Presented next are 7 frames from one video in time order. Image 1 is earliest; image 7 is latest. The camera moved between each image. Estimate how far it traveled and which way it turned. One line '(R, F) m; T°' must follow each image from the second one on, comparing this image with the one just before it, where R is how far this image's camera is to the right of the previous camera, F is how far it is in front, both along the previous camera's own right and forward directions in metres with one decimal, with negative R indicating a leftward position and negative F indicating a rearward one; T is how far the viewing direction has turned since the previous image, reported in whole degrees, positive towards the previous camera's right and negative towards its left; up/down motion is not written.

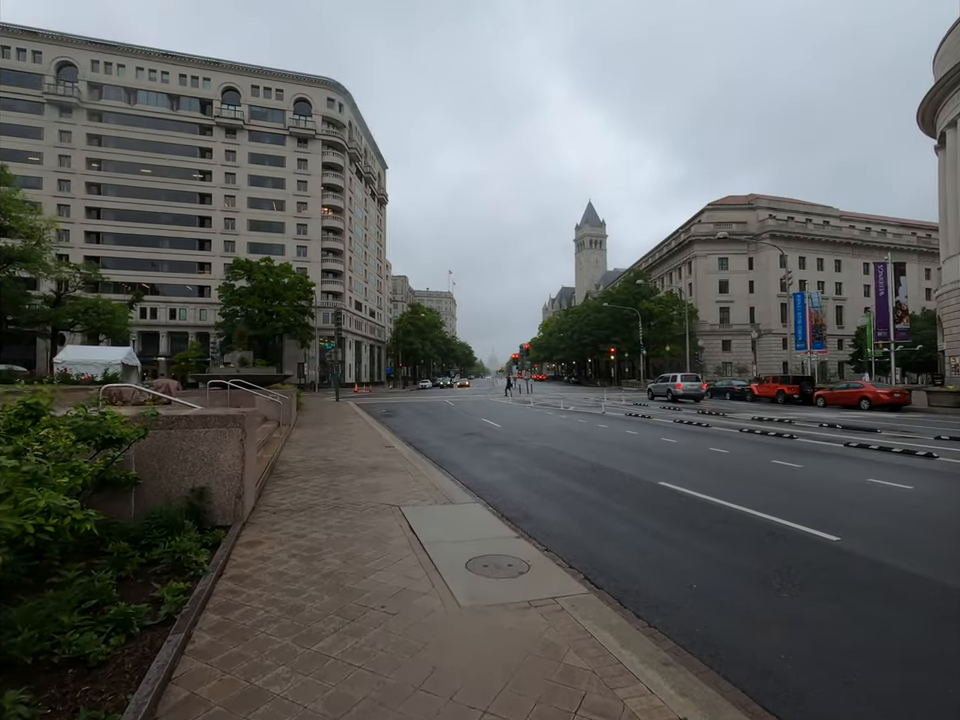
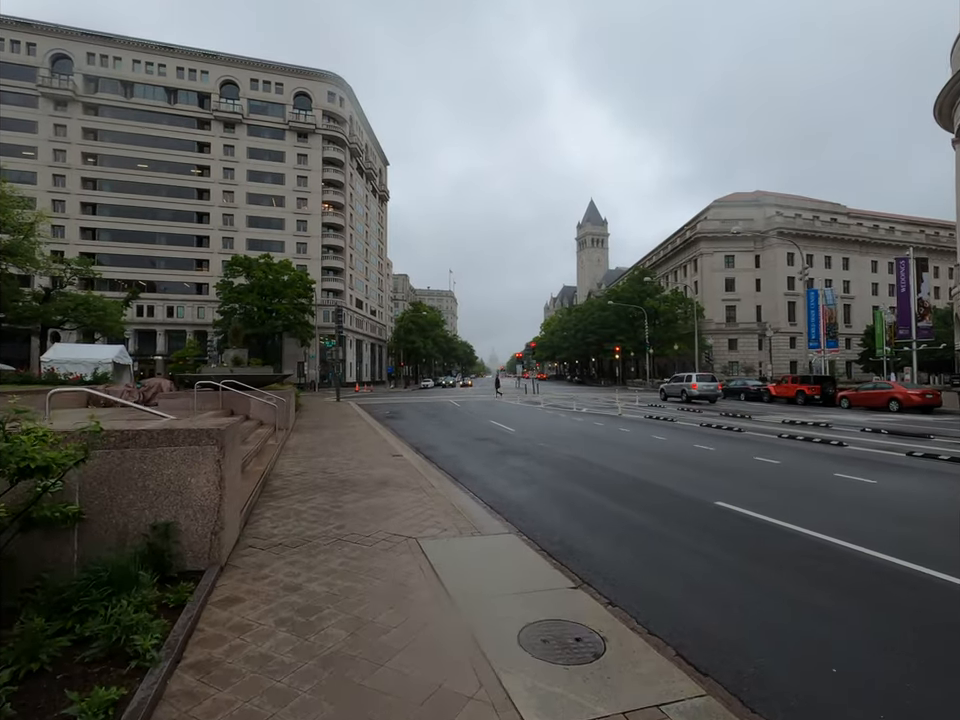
(-0.4, +1.3) m; 0°
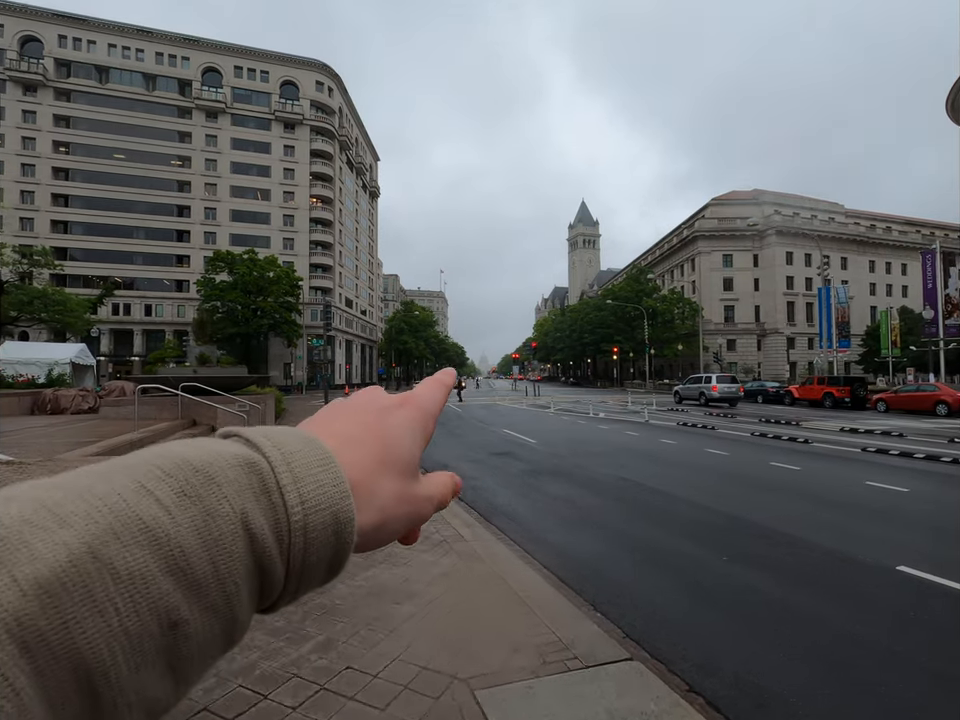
(-0.7, +2.6) m; +1°
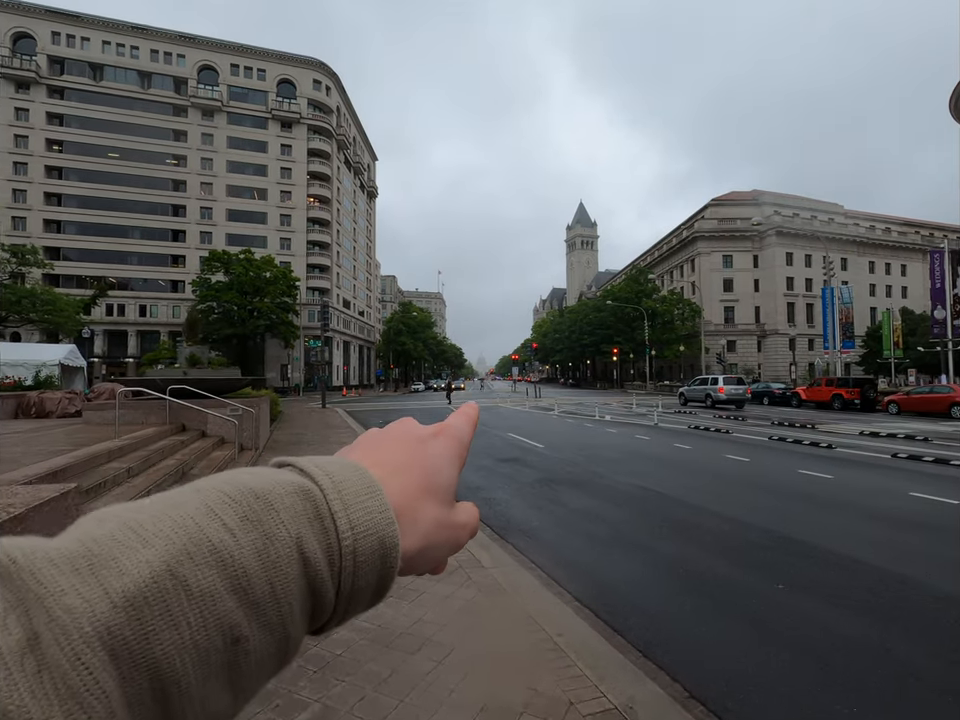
(-0.2, +0.7) m; 0°
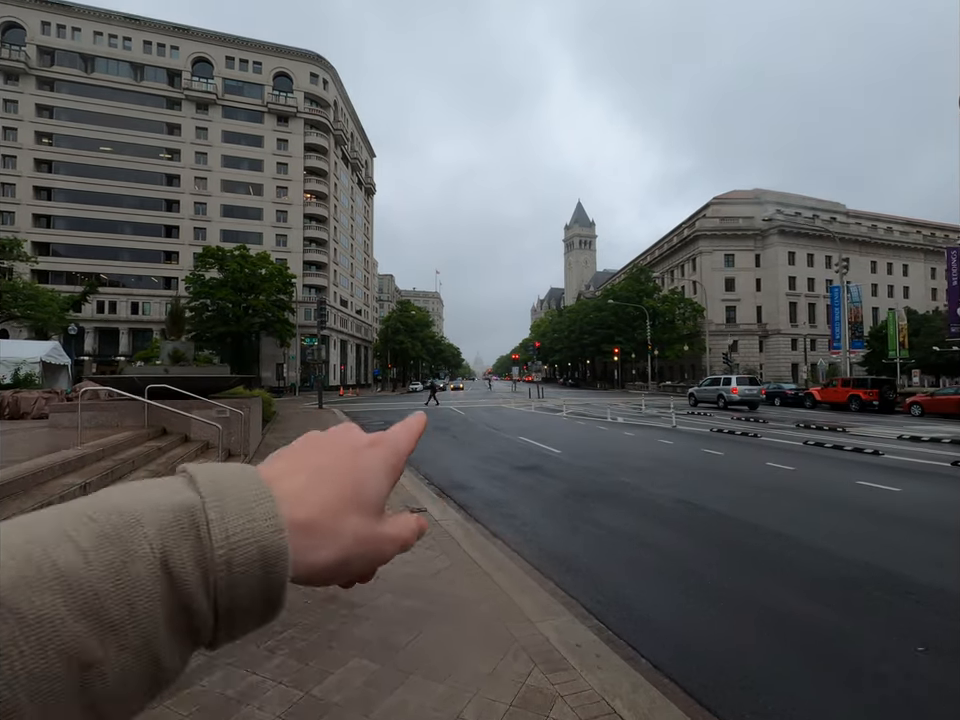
(-0.3, +1.1) m; 0°
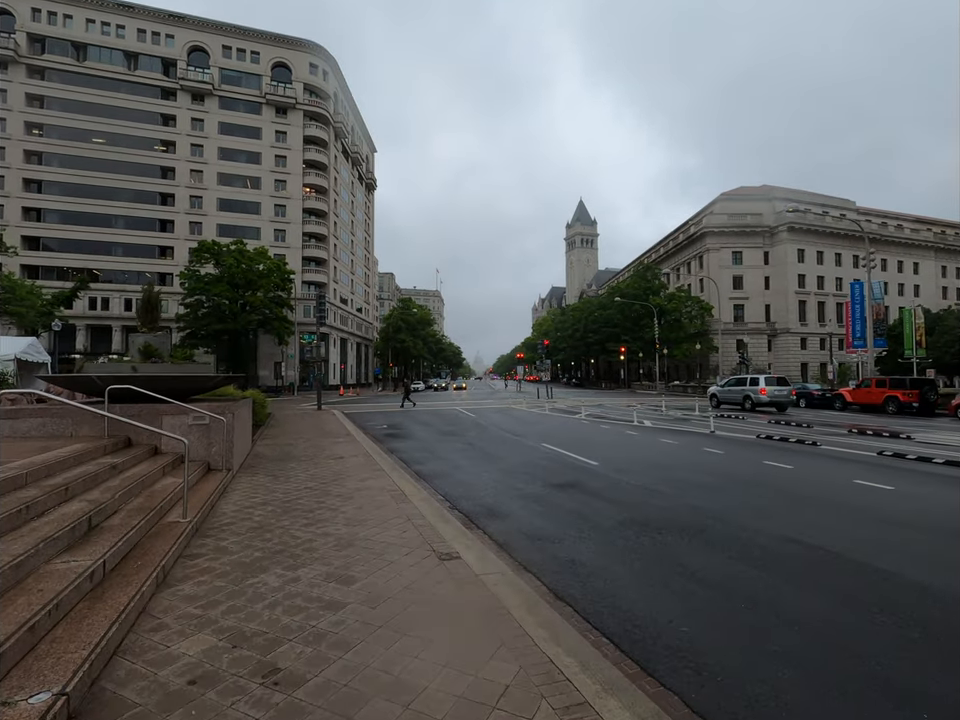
(-0.5, +1.7) m; 0°
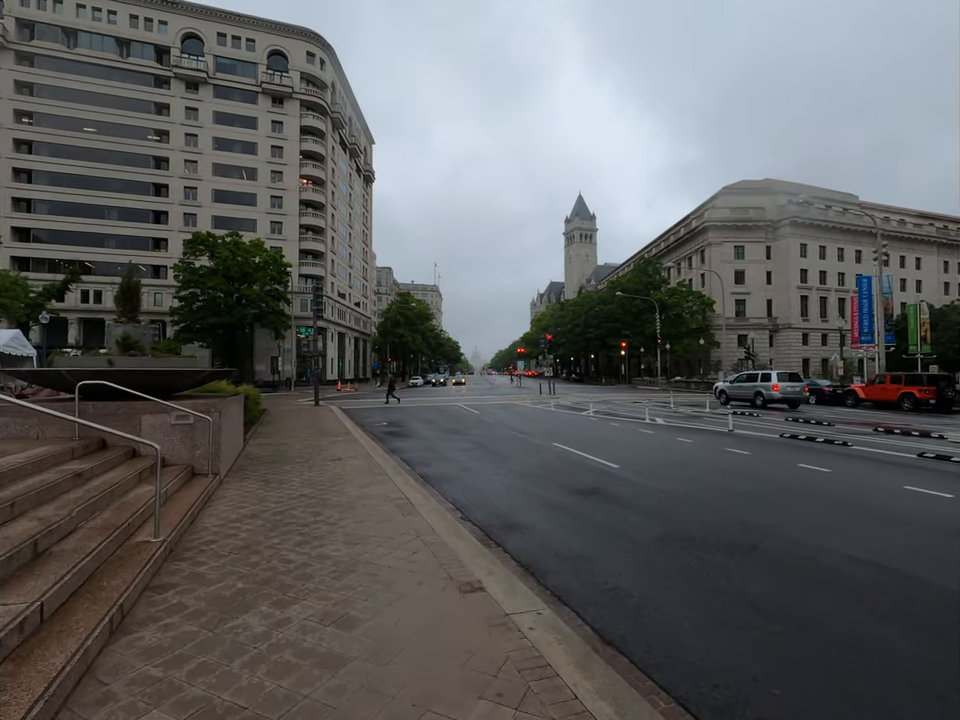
(-0.2, +0.8) m; 0°
